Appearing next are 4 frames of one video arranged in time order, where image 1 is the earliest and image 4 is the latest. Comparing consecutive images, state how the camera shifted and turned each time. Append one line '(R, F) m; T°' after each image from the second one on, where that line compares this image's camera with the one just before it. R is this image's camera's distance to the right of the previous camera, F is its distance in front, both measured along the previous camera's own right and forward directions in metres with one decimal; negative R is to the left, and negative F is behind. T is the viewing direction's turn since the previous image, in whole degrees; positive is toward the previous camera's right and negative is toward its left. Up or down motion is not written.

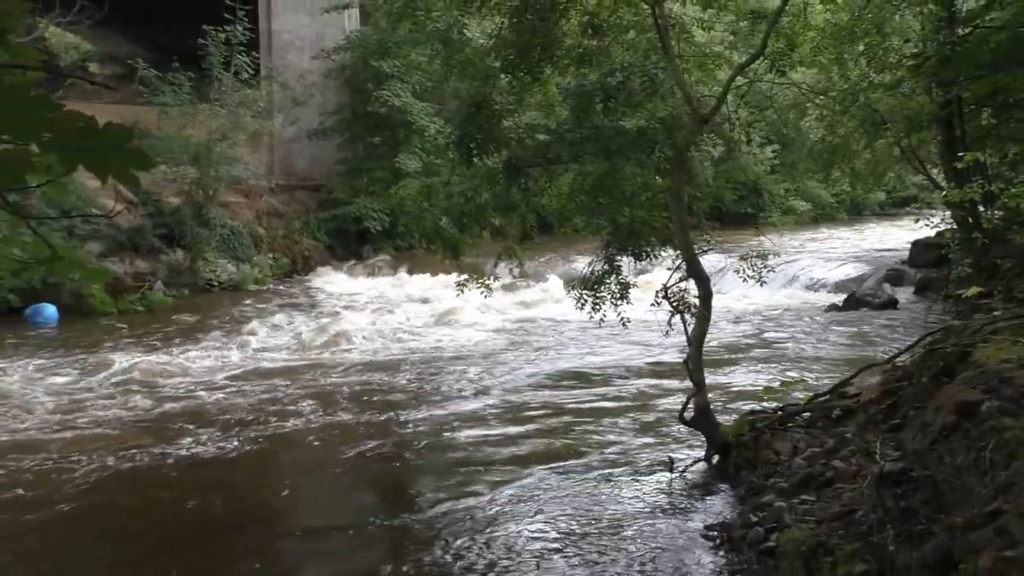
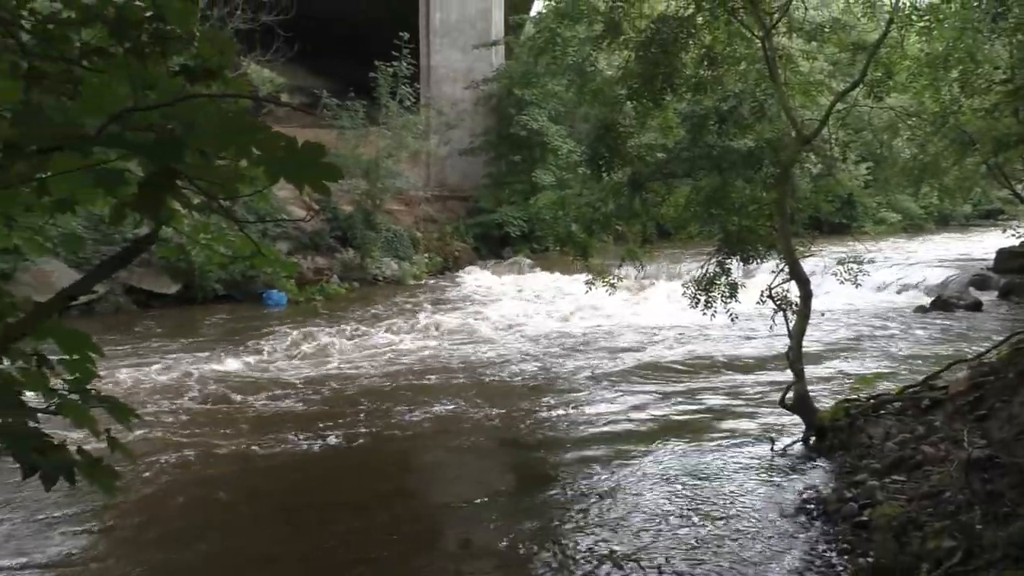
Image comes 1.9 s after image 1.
(0.0, -0.8) m; -6°
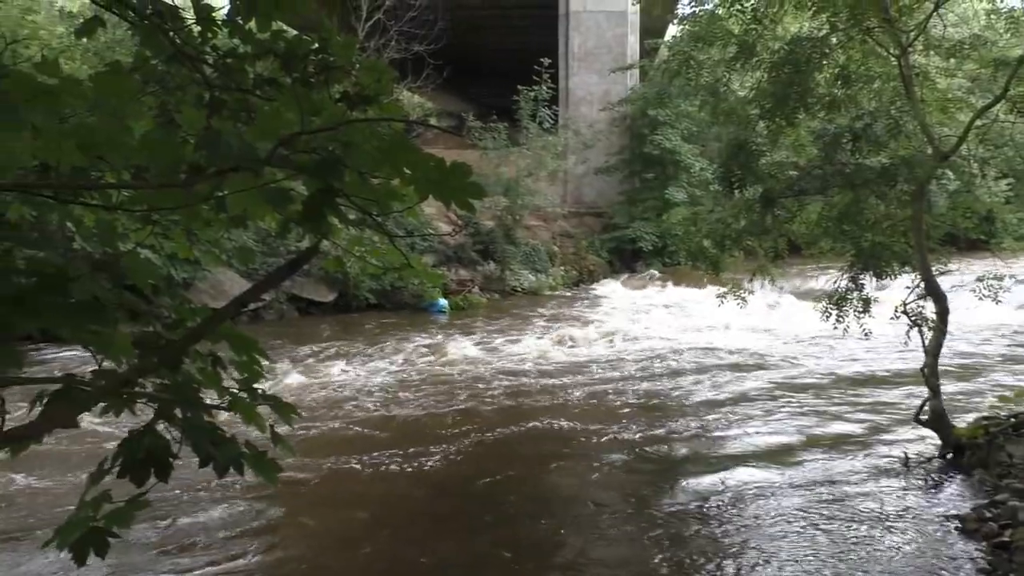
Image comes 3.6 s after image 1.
(+0.2, -0.3) m; -9°
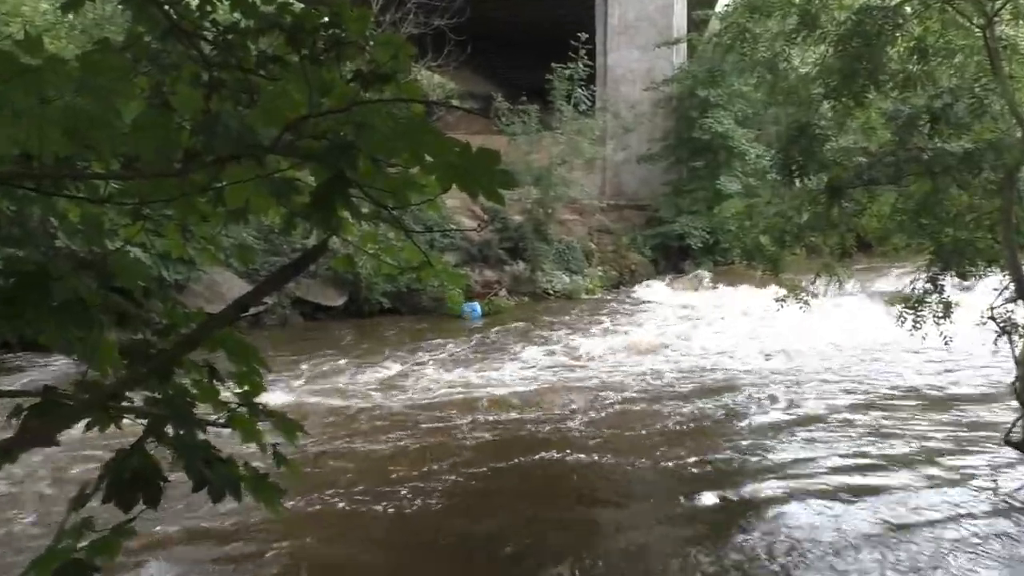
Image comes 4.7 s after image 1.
(0.0, +0.7) m; -1°
